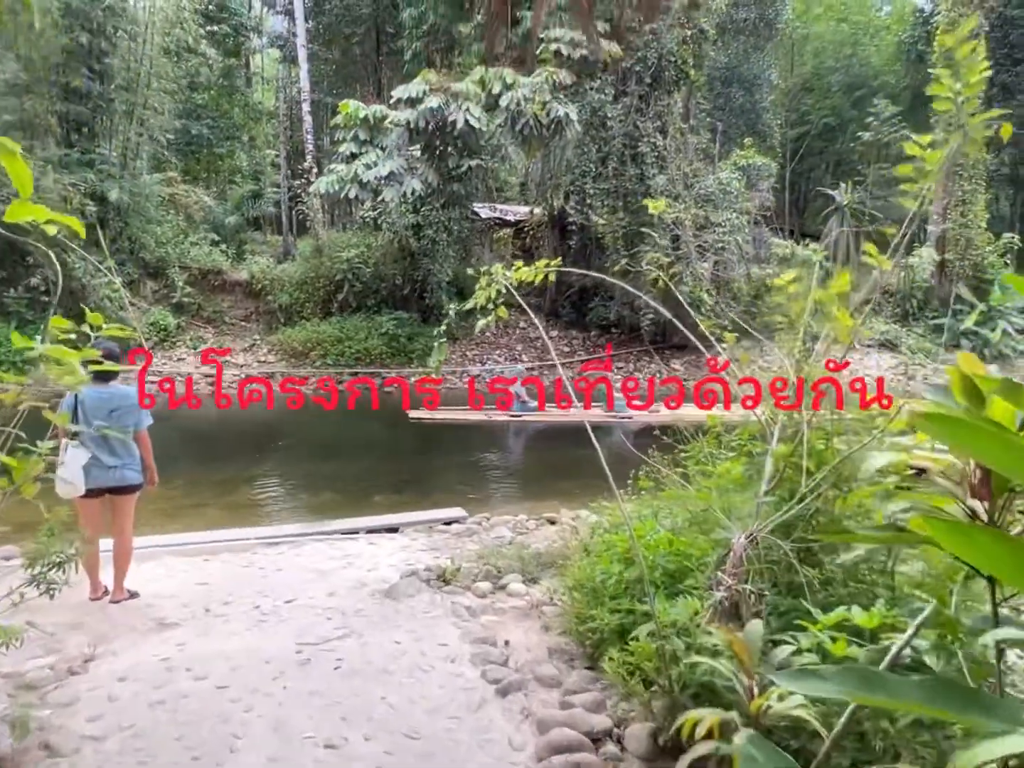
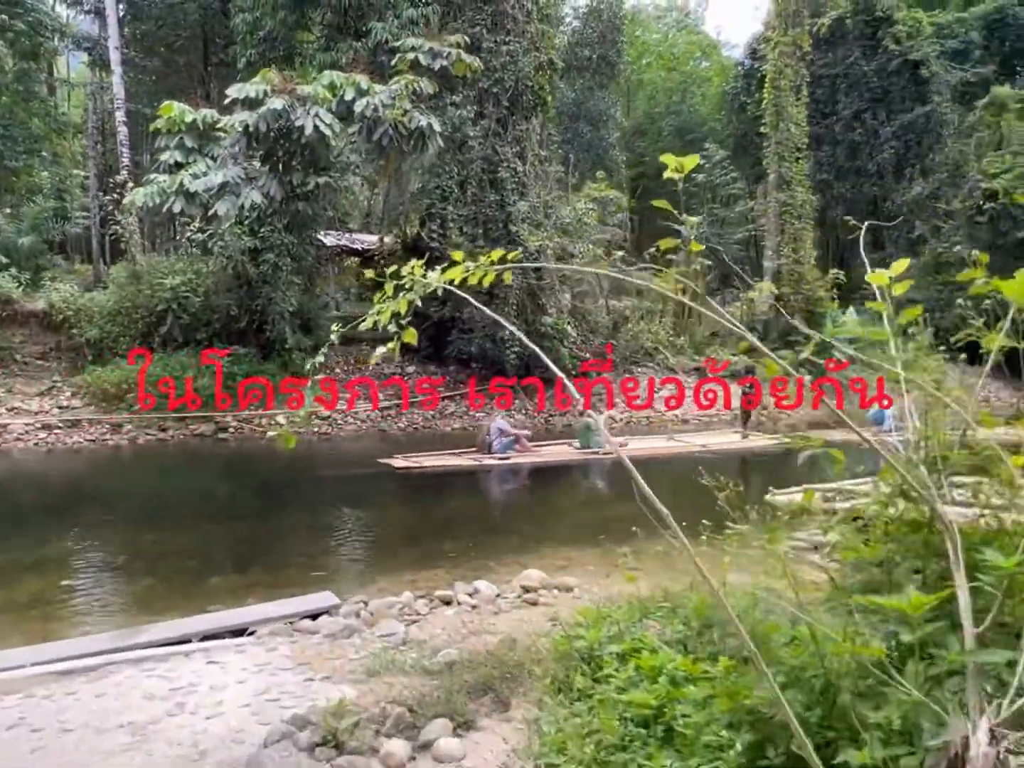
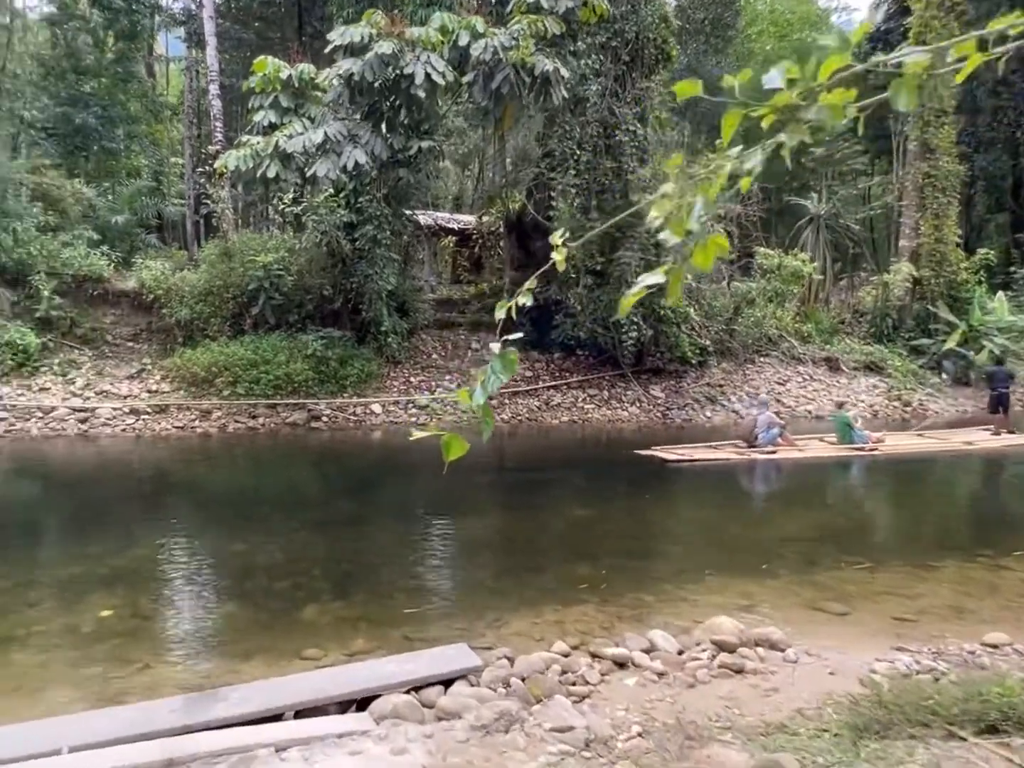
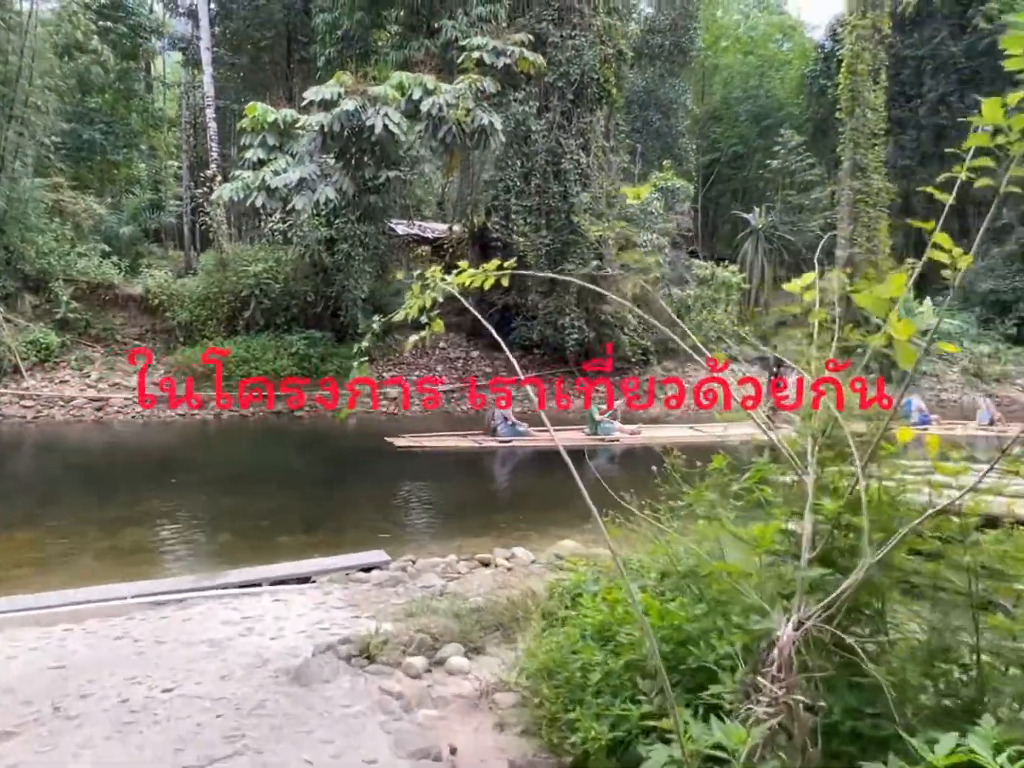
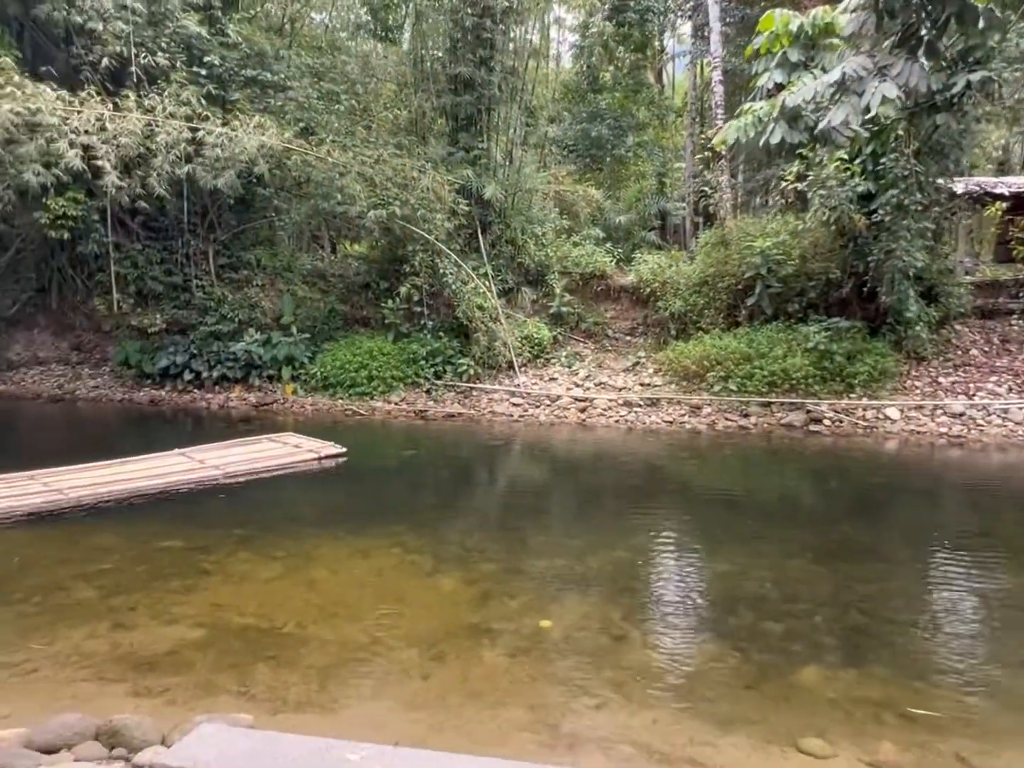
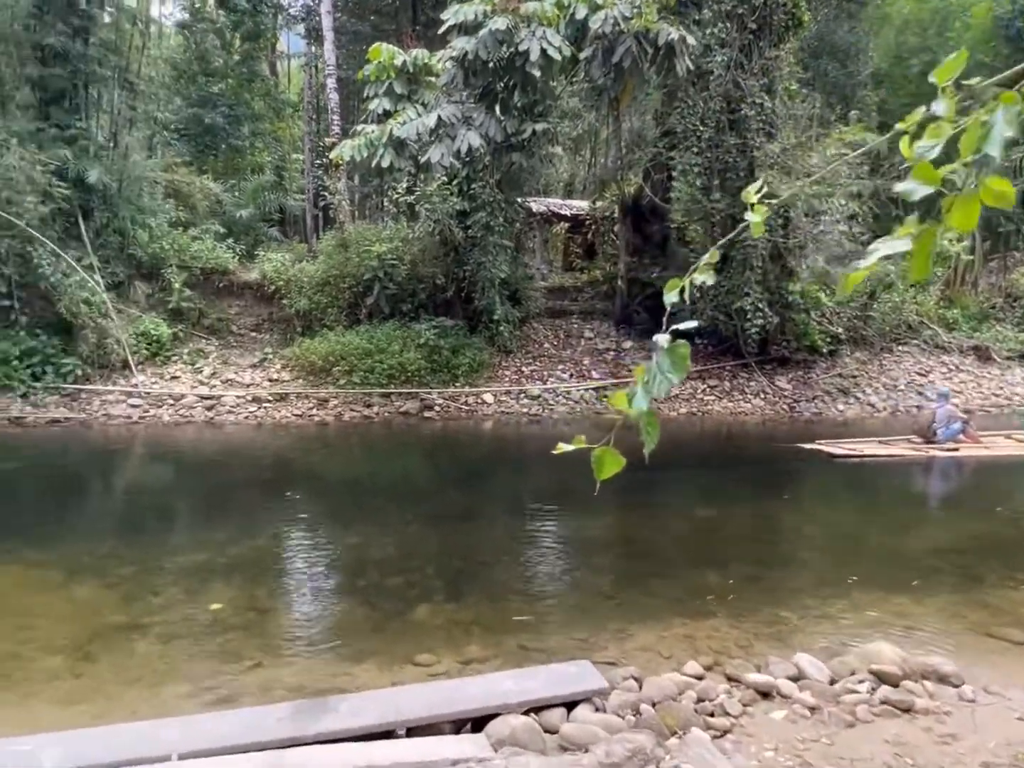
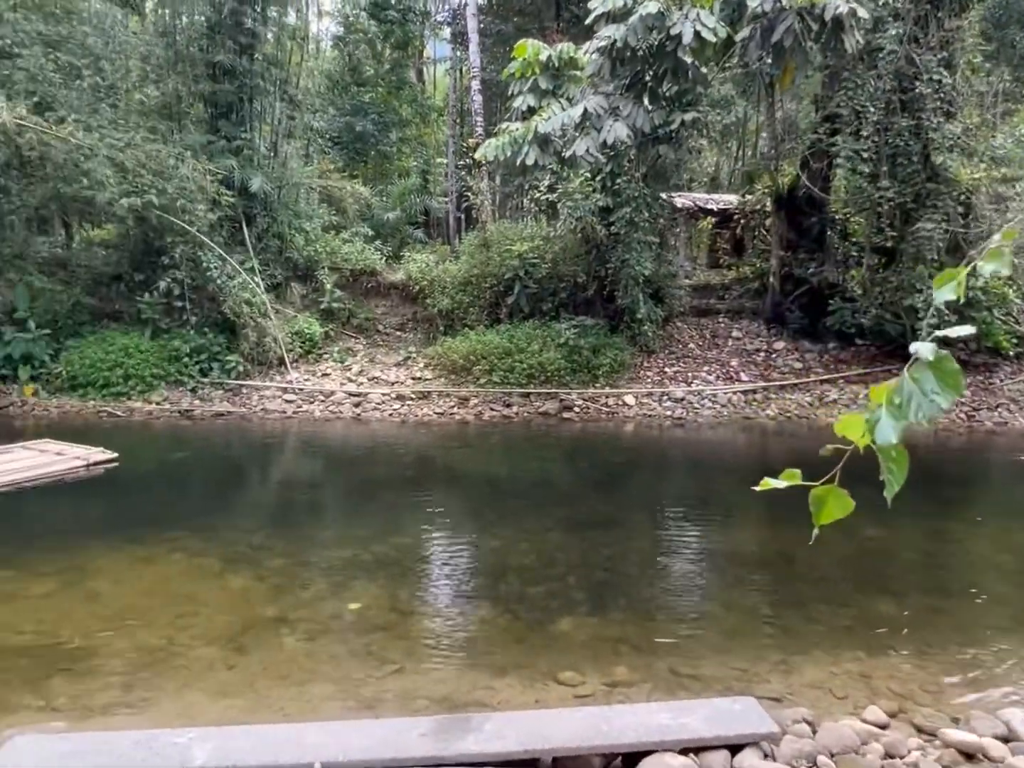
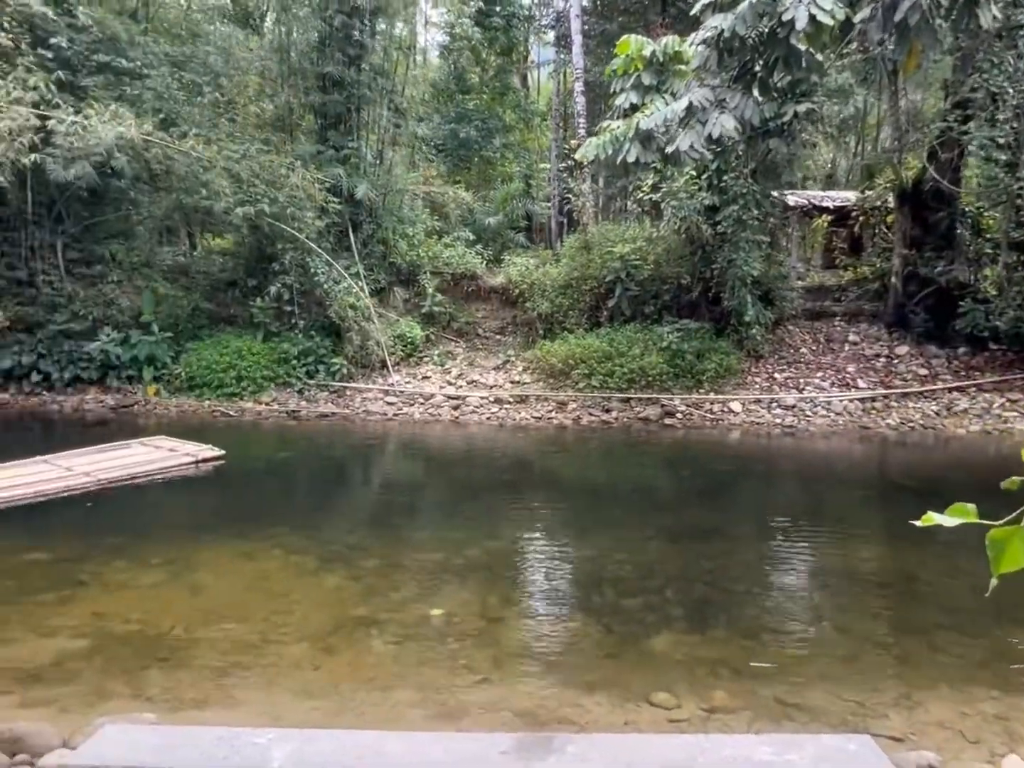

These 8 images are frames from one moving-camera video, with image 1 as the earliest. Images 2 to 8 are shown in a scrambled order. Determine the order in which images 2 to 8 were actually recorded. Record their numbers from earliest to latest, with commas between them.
4, 2, 3, 6, 7, 8, 5
